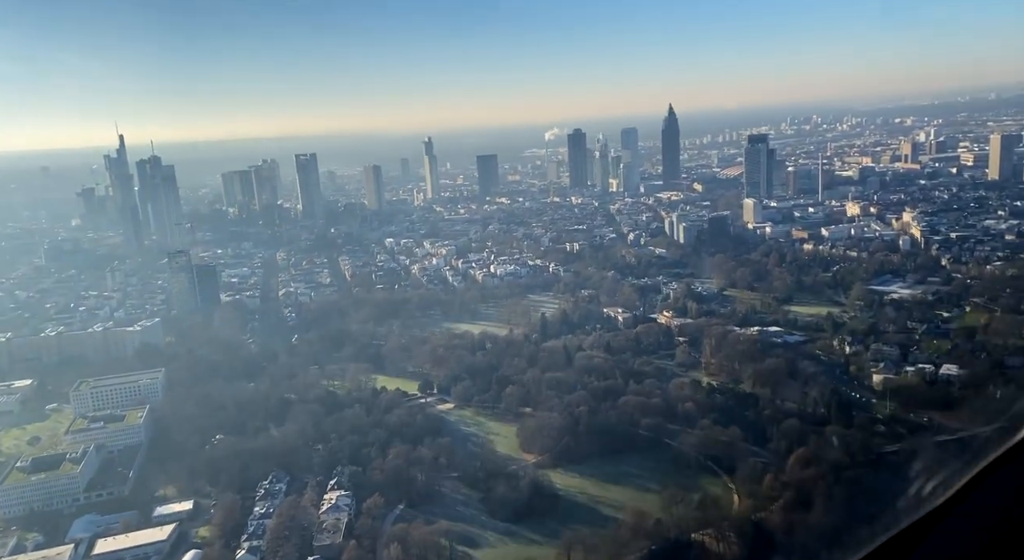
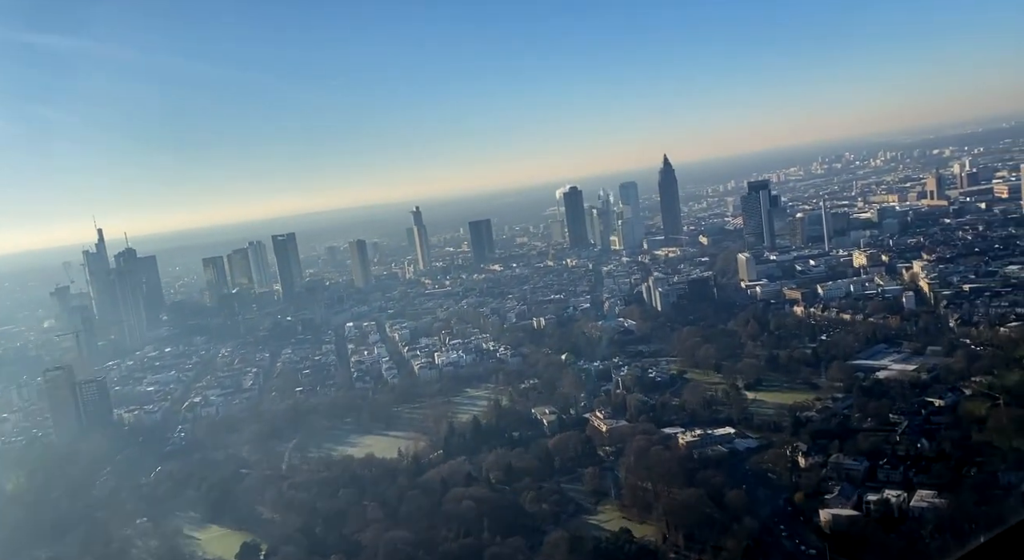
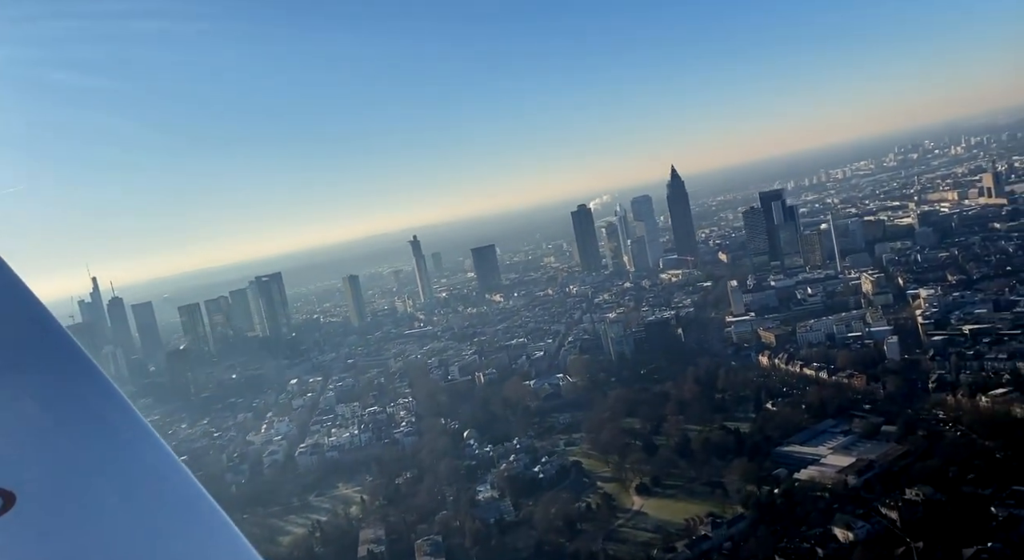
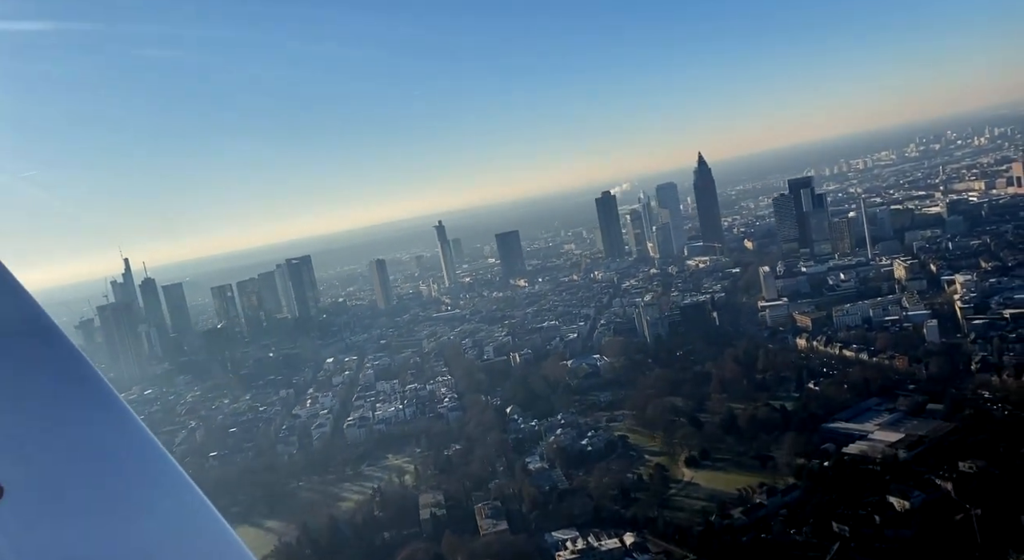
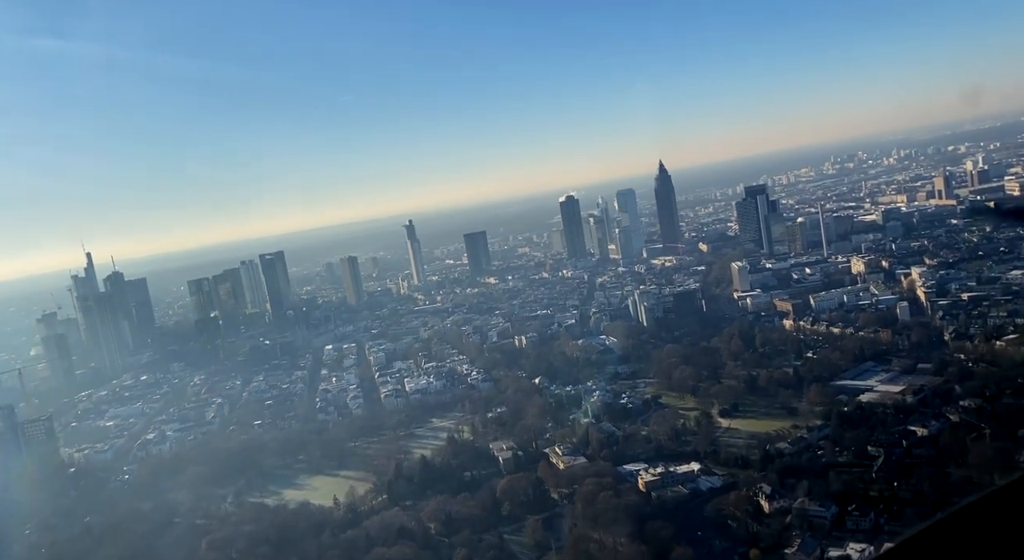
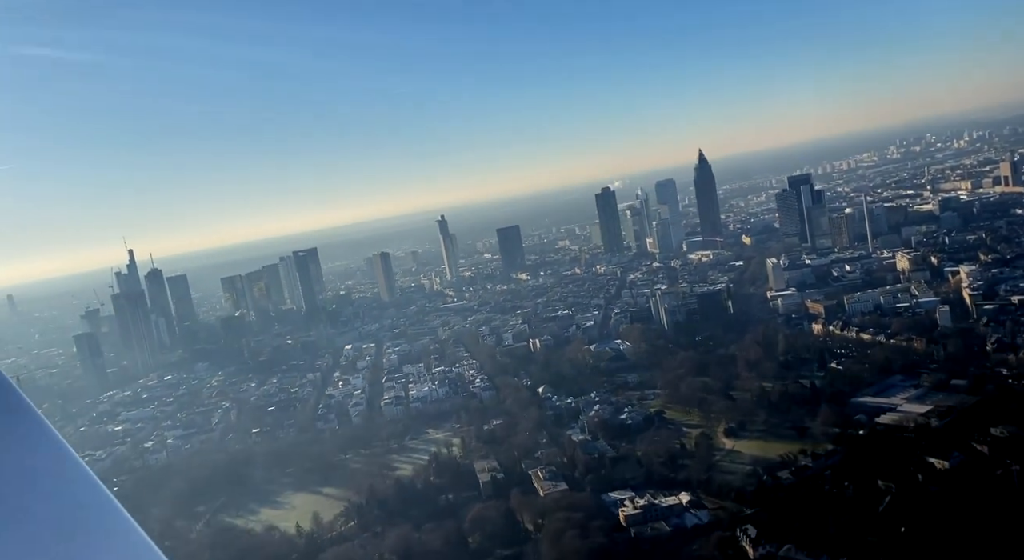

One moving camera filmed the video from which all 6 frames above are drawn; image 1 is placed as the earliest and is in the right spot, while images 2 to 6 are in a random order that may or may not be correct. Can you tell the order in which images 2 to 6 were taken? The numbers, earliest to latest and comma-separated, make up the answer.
2, 5, 6, 4, 3
